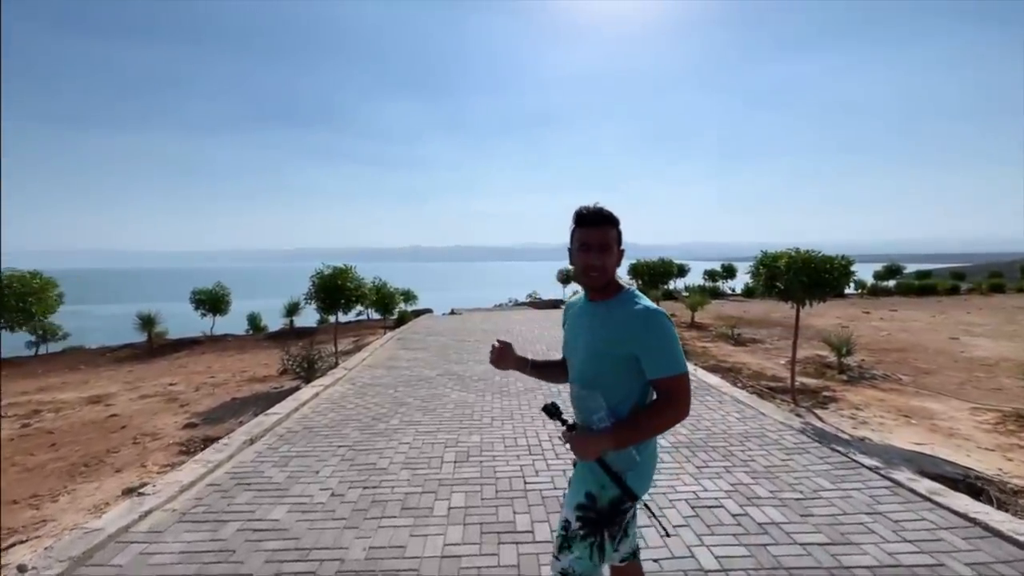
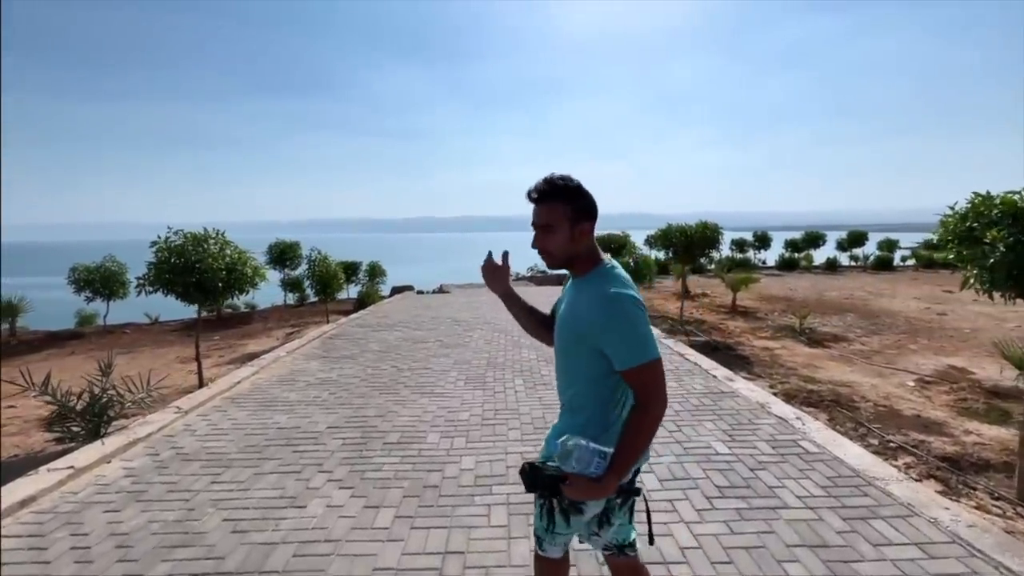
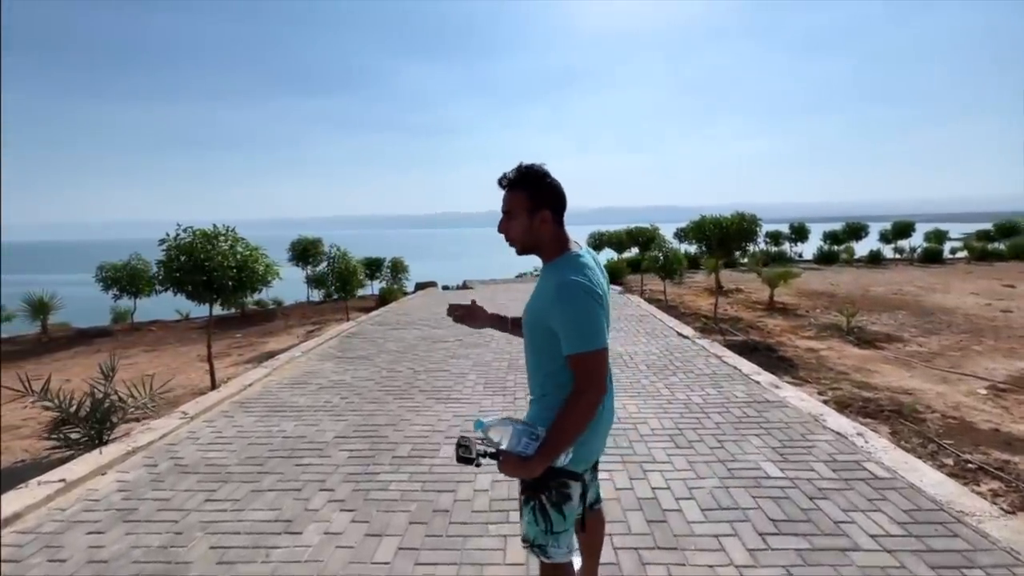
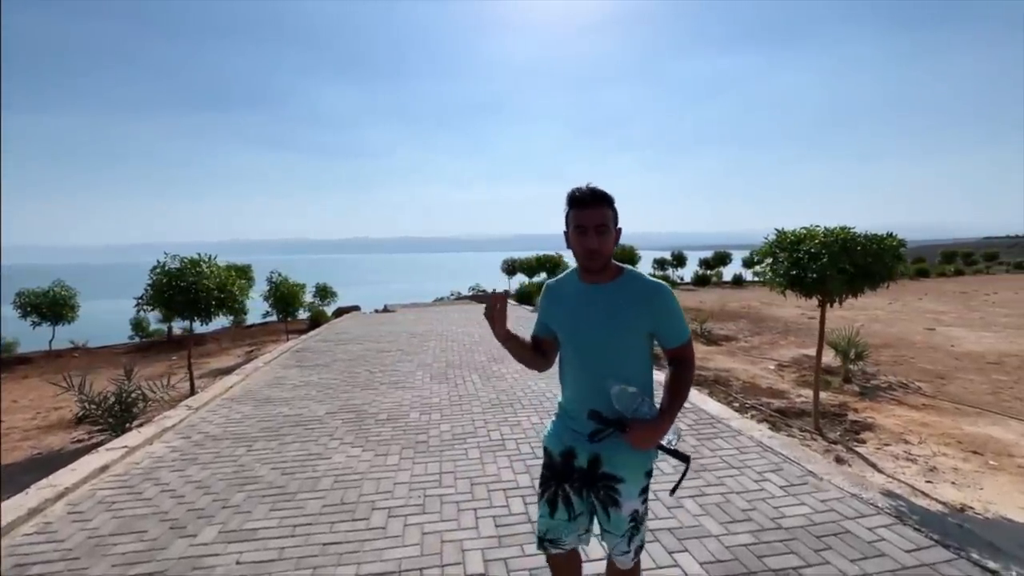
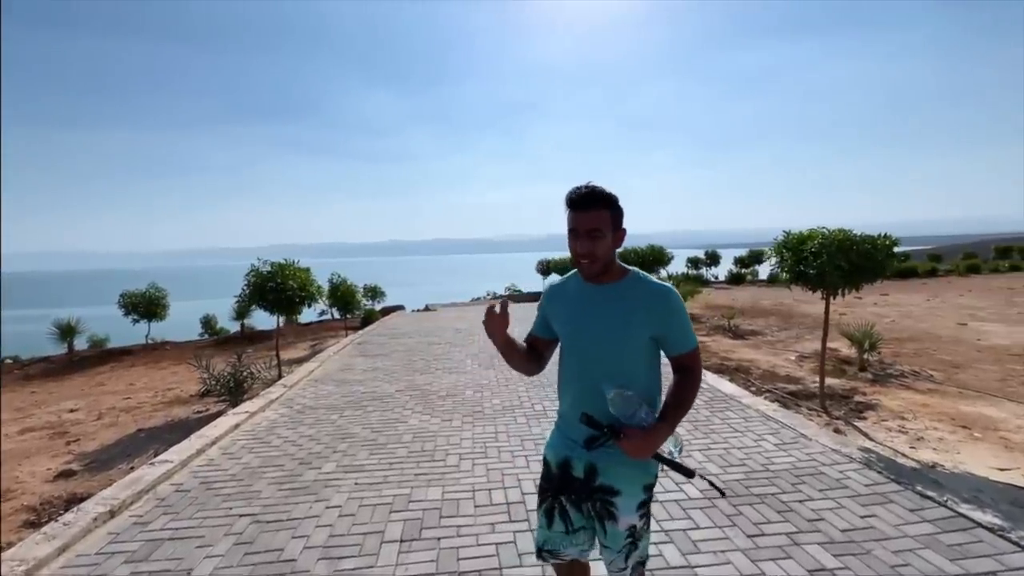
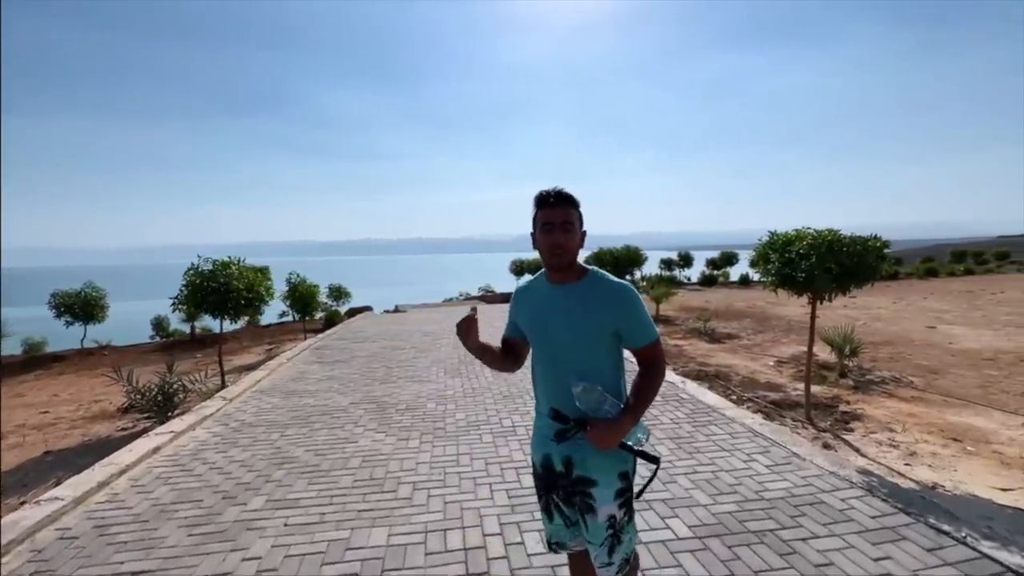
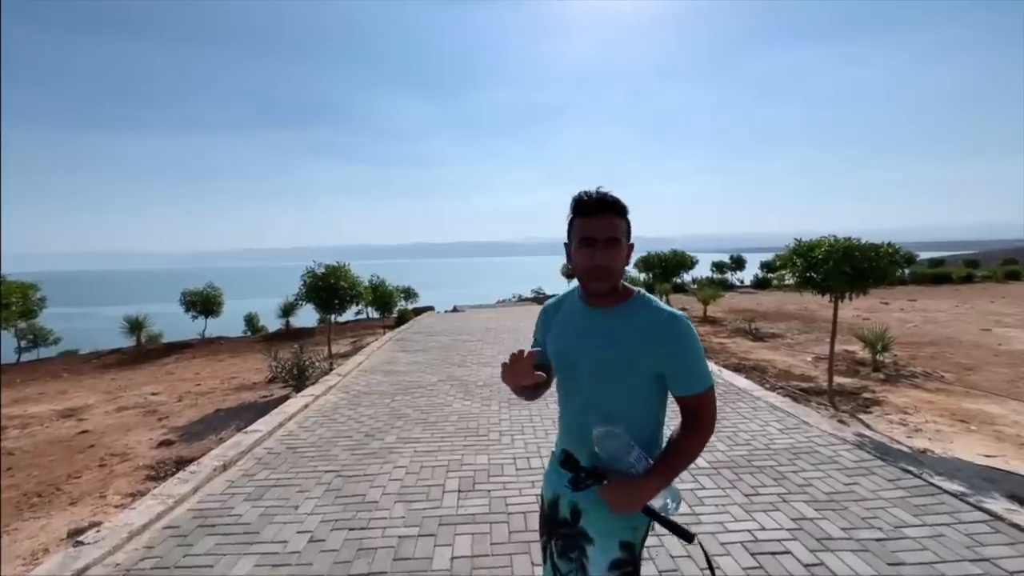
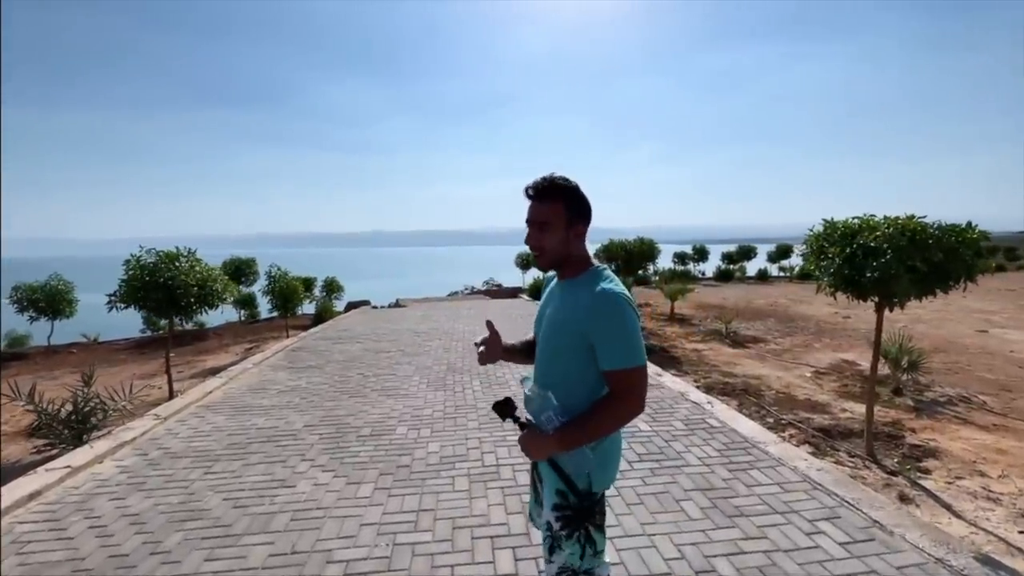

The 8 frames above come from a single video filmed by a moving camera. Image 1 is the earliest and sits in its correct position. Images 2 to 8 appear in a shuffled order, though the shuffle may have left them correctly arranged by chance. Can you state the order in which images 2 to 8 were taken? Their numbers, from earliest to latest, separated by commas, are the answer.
7, 5, 6, 4, 8, 2, 3
